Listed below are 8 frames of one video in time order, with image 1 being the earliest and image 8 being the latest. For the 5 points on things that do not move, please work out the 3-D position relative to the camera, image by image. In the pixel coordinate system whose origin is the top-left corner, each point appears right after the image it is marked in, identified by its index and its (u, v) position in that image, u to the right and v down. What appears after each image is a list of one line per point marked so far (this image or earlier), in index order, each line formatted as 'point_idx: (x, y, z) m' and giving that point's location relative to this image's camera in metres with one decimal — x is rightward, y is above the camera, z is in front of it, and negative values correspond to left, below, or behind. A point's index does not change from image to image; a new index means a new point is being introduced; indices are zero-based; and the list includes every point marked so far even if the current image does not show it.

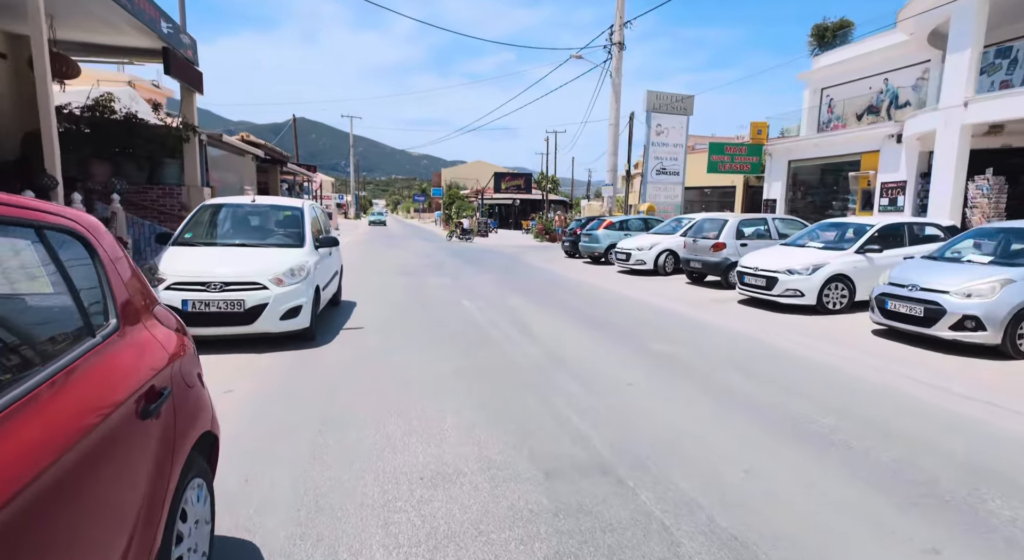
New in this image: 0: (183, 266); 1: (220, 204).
0: (-3.5, +0.1, +6.1) m
1: (-3.9, +1.0, +7.7) m
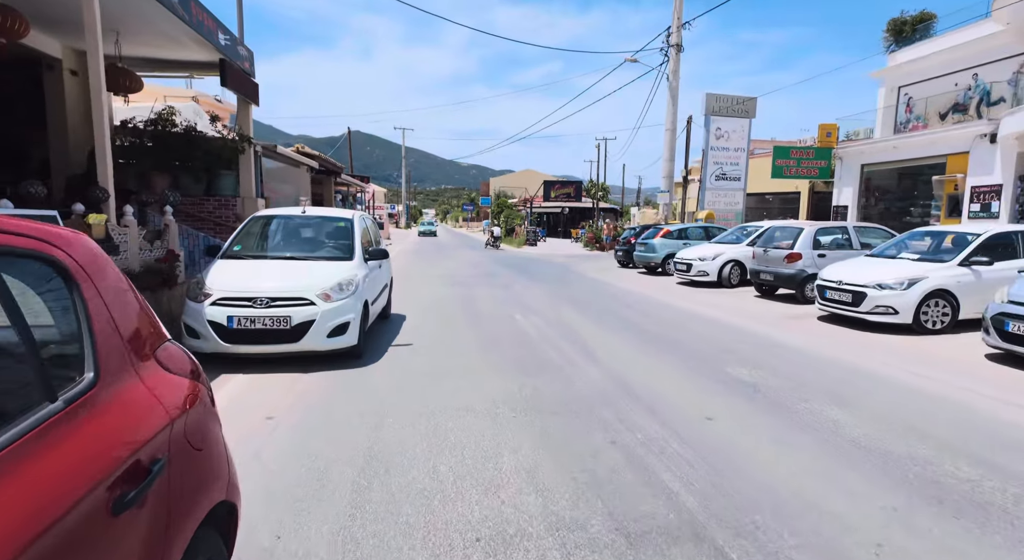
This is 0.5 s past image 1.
0: (-2.9, 0.0, +5.9) m
1: (-3.1, +0.9, +7.5) m
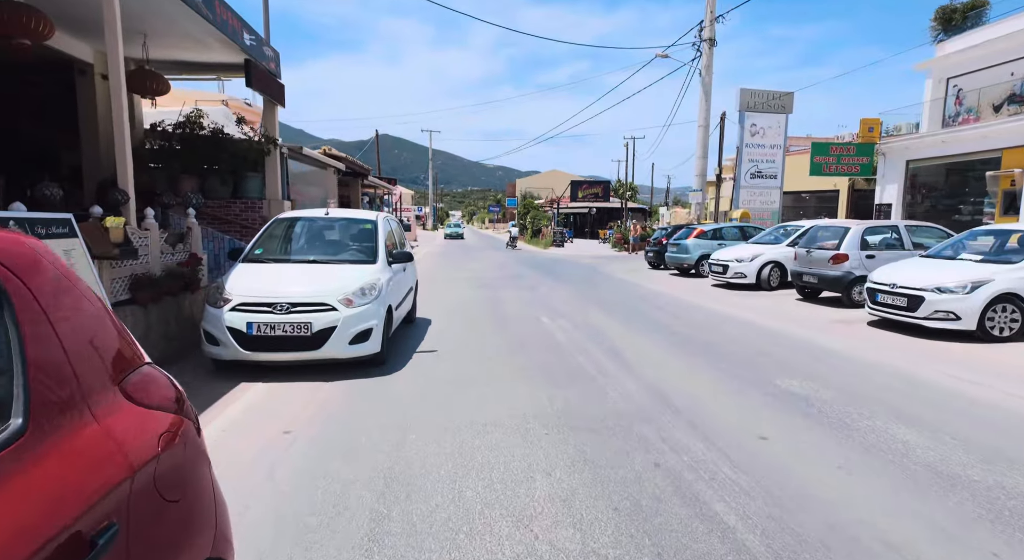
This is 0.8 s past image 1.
0: (-2.6, -0.1, +5.7) m
1: (-2.8, +0.8, +7.3) m
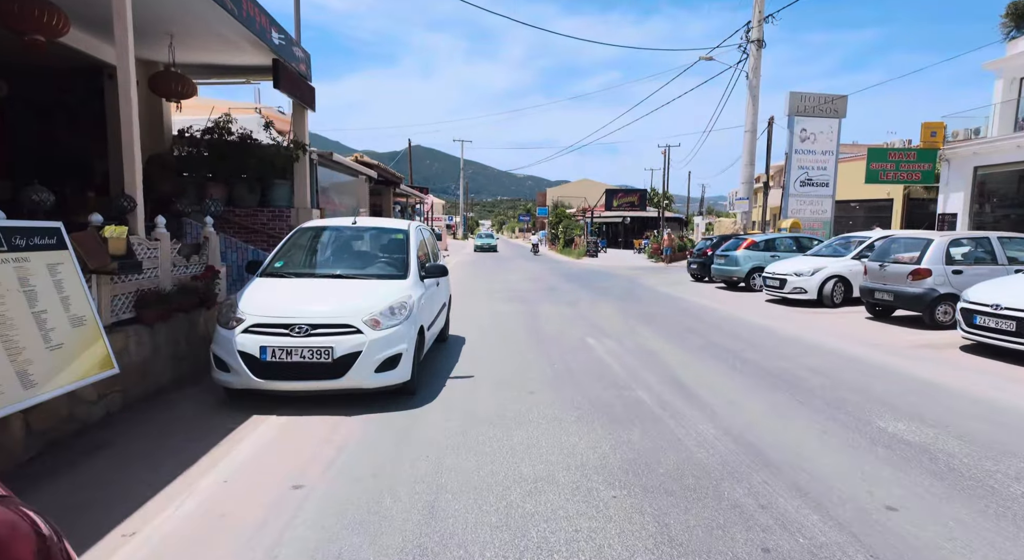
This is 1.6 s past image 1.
0: (-2.1, -0.2, +5.0) m
1: (-2.2, +0.6, +6.6) m
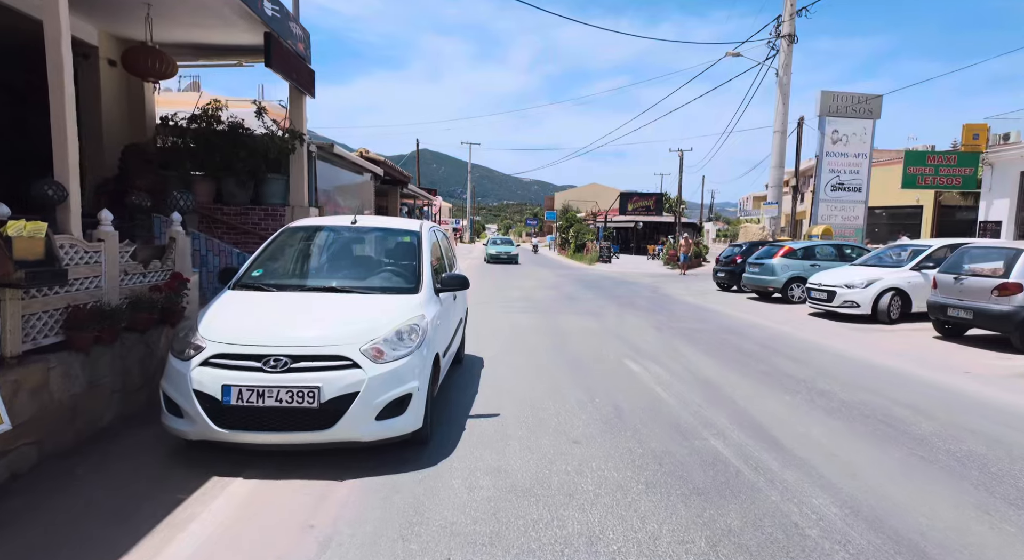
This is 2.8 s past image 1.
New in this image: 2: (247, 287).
0: (-1.8, -0.3, +3.8) m
1: (-1.9, +0.5, +5.4) m
2: (-2.1, -0.1, +4.6) m
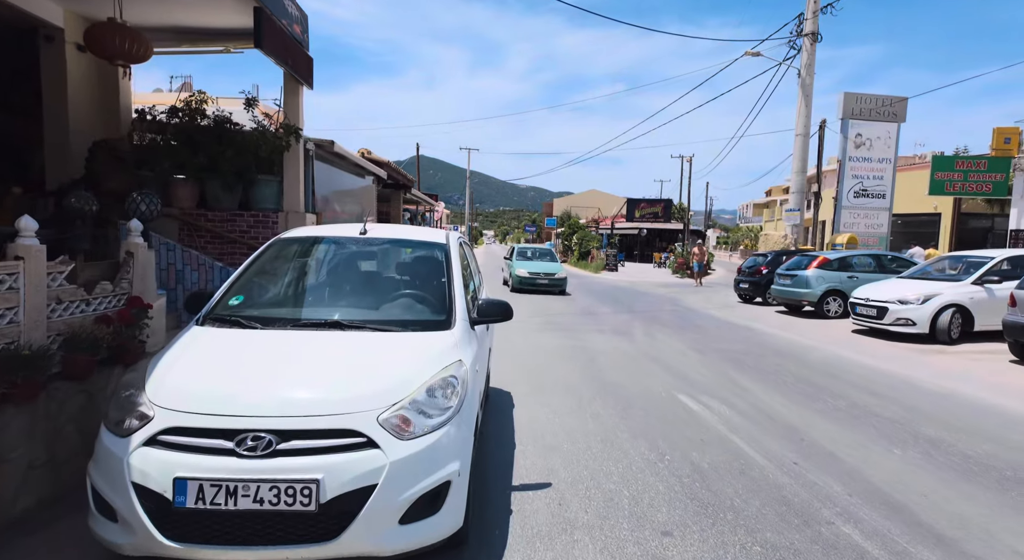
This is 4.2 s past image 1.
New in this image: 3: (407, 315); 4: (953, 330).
0: (-1.5, -0.5, +2.6) m
1: (-1.5, +0.3, +4.3) m
2: (-1.8, -0.2, +3.4) m
3: (-0.7, -0.2, +3.6) m
4: (+7.8, -0.9, +10.1) m
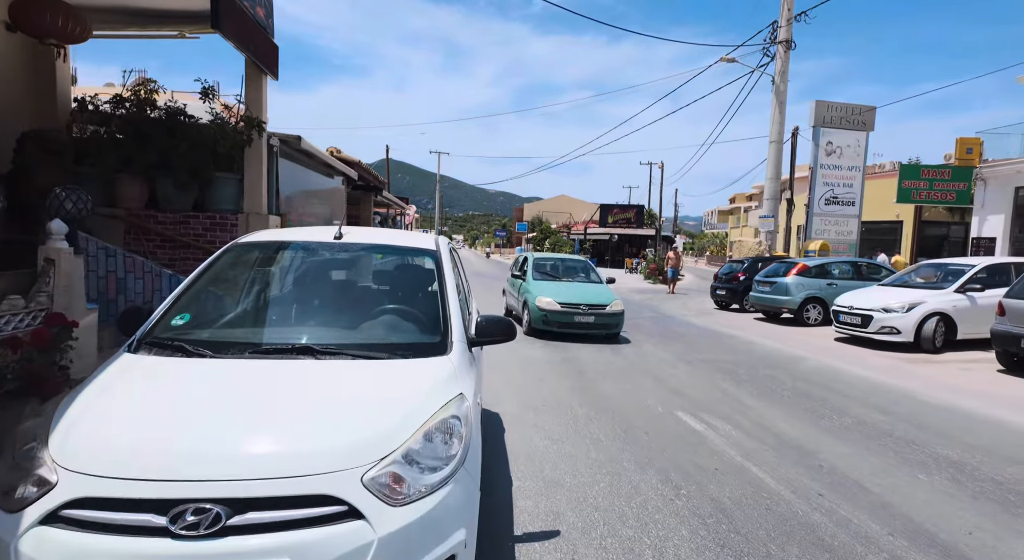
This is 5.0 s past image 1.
0: (-1.4, -0.5, +2.0) m
1: (-1.5, +0.2, +3.7) m
2: (-1.7, -0.3, +2.8) m
3: (-0.6, -0.3, +3.0) m
4: (+7.4, -1.0, +10.0) m
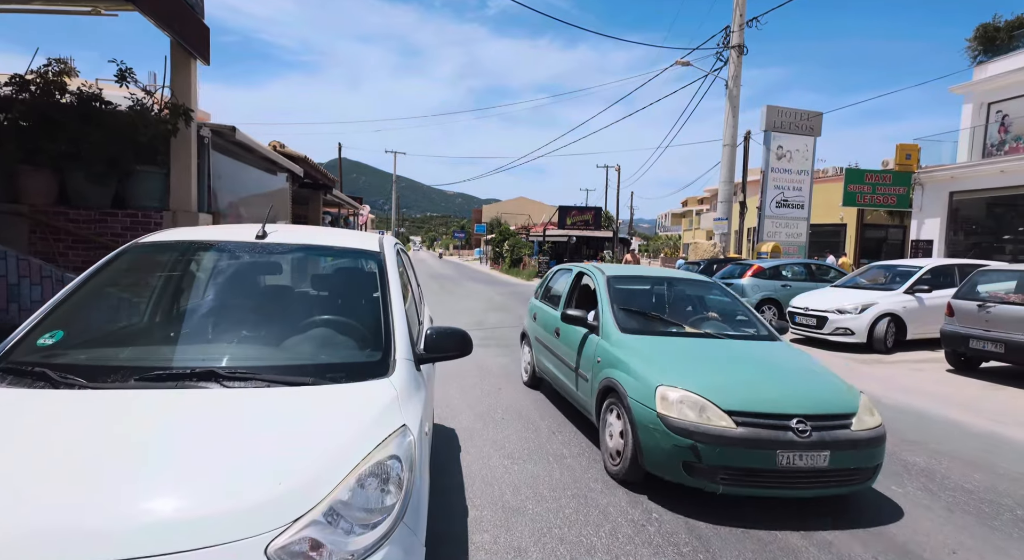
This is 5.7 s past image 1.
0: (-1.5, -0.6, +1.5) m
1: (-1.8, +0.2, +3.2) m
2: (-1.9, -0.3, +2.3) m
3: (-0.8, -0.3, +2.5) m
4: (+6.7, -1.1, +10.2) m
